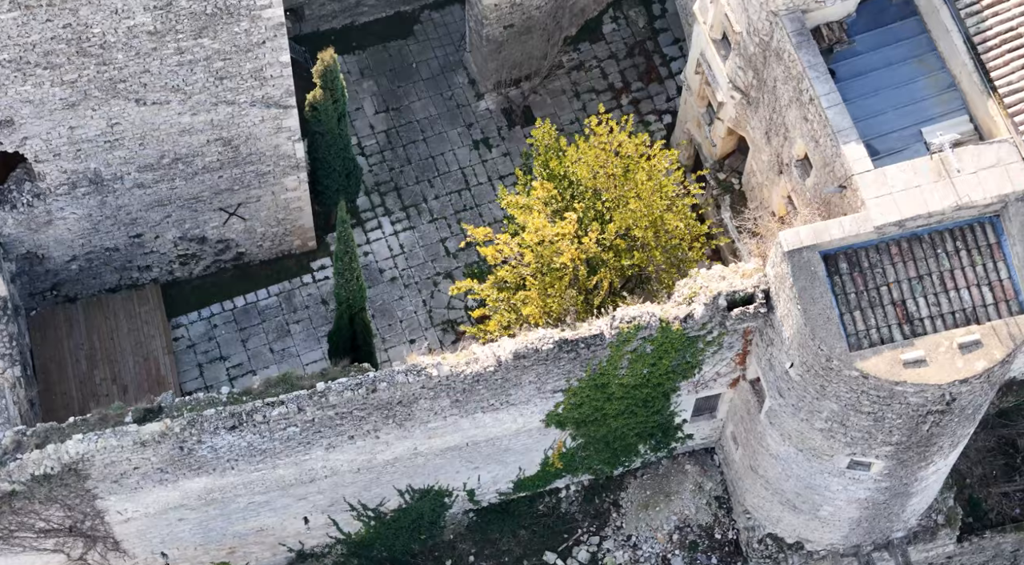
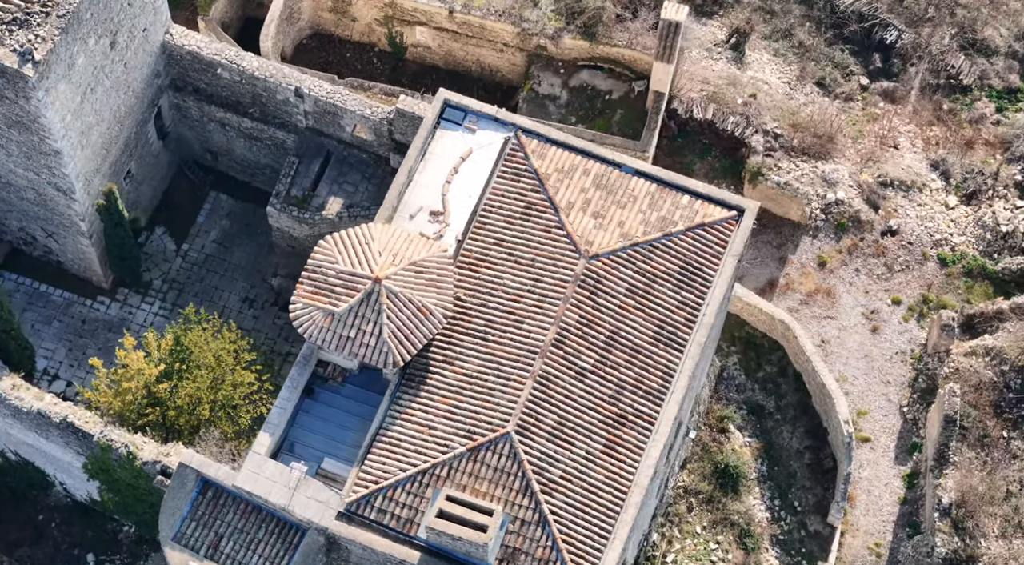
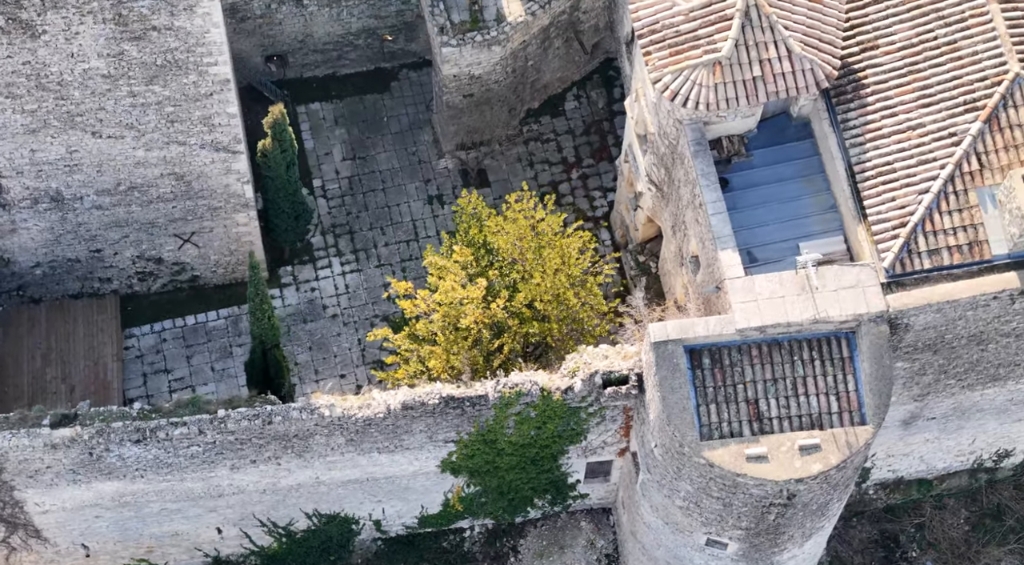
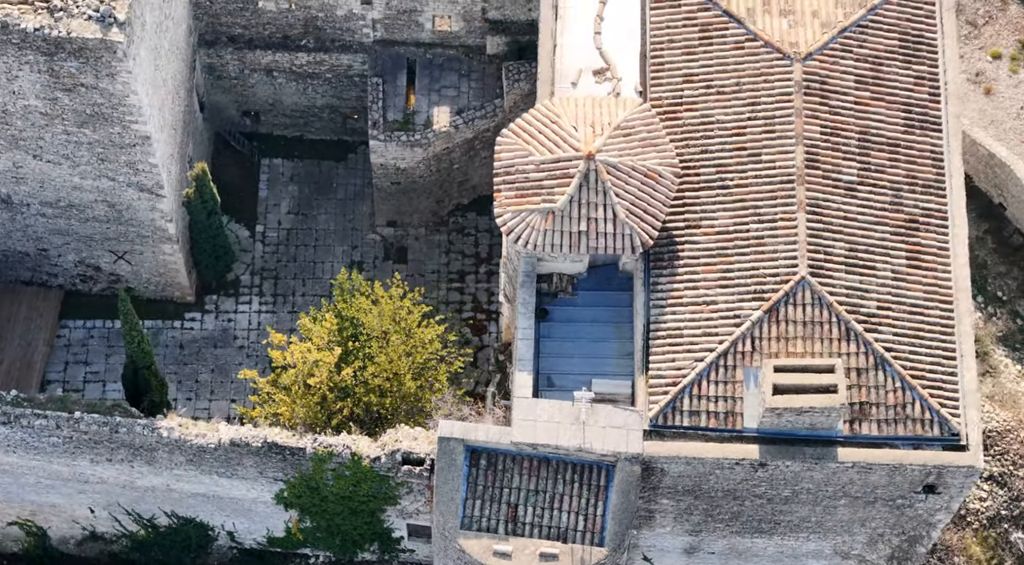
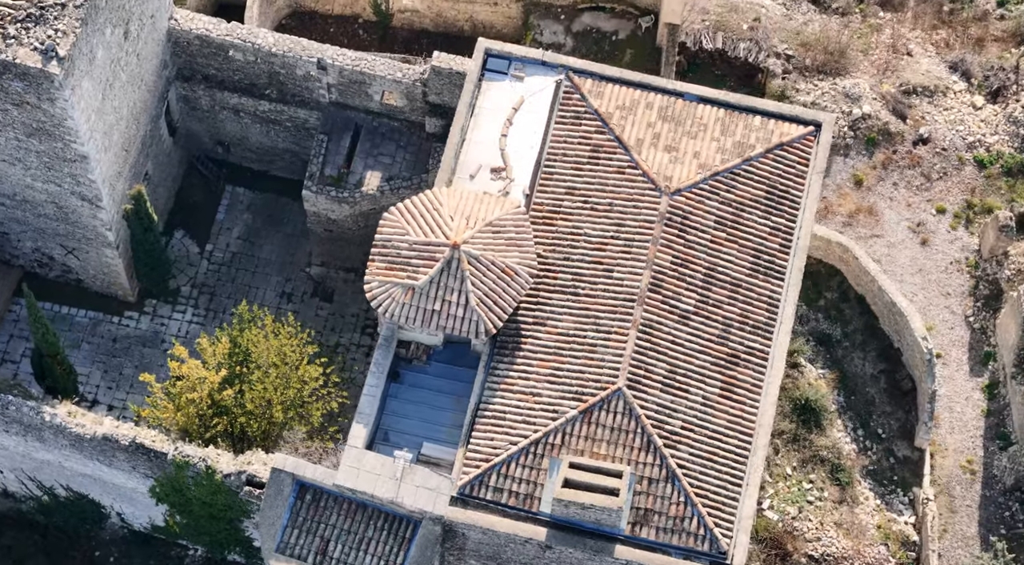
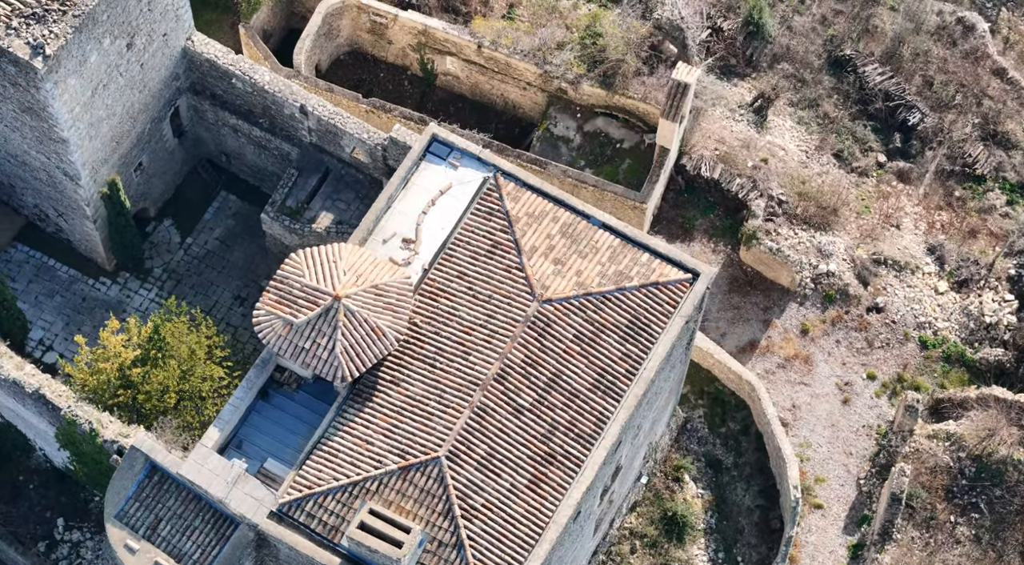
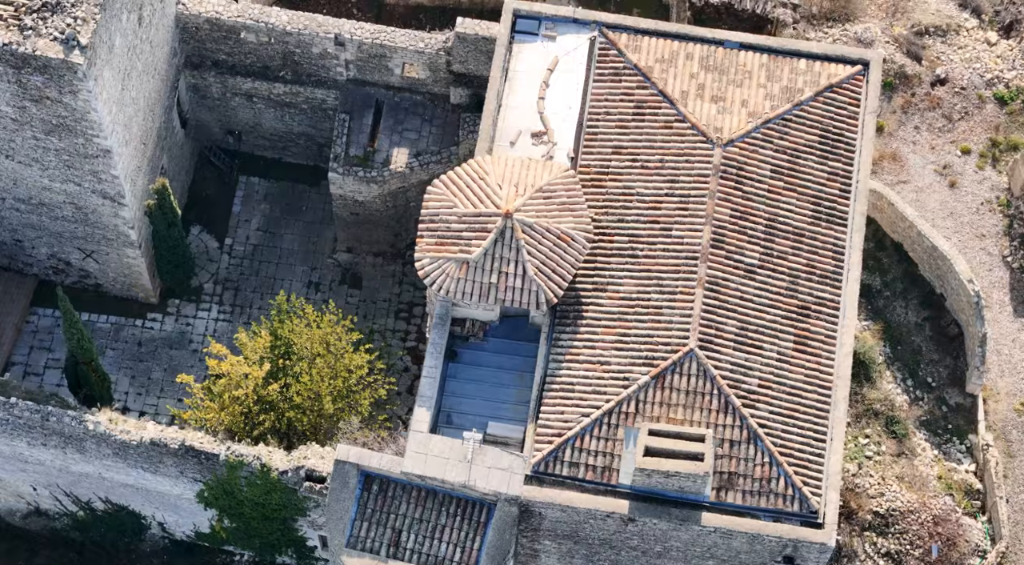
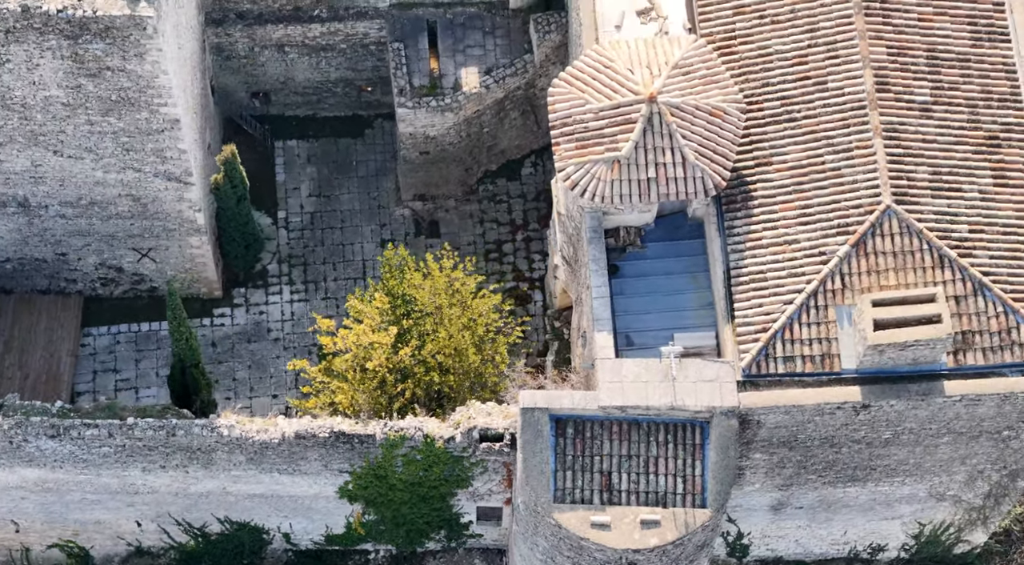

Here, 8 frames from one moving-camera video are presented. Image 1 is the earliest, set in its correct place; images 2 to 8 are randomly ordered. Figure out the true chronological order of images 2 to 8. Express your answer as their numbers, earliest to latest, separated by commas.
3, 8, 4, 7, 5, 2, 6
